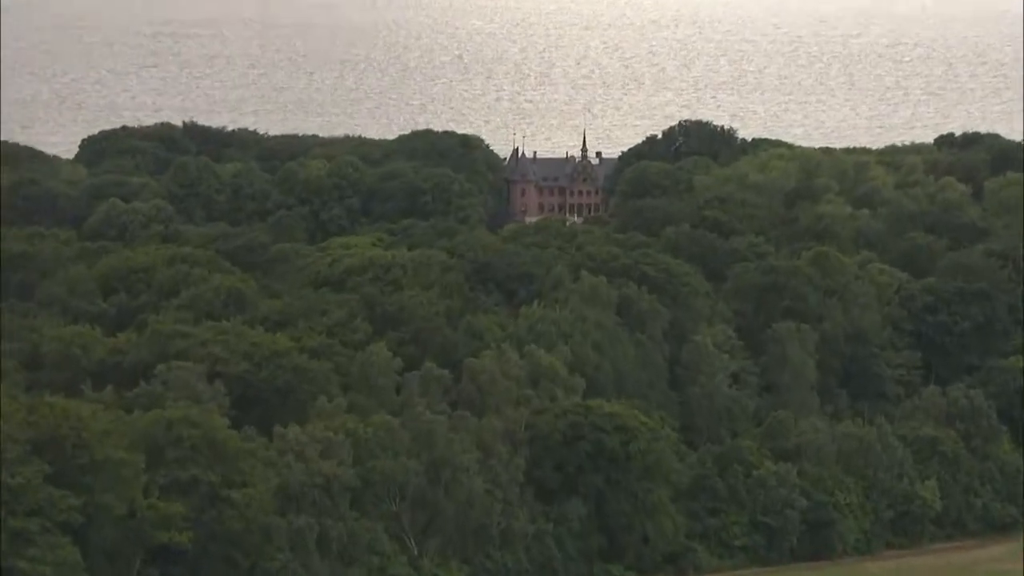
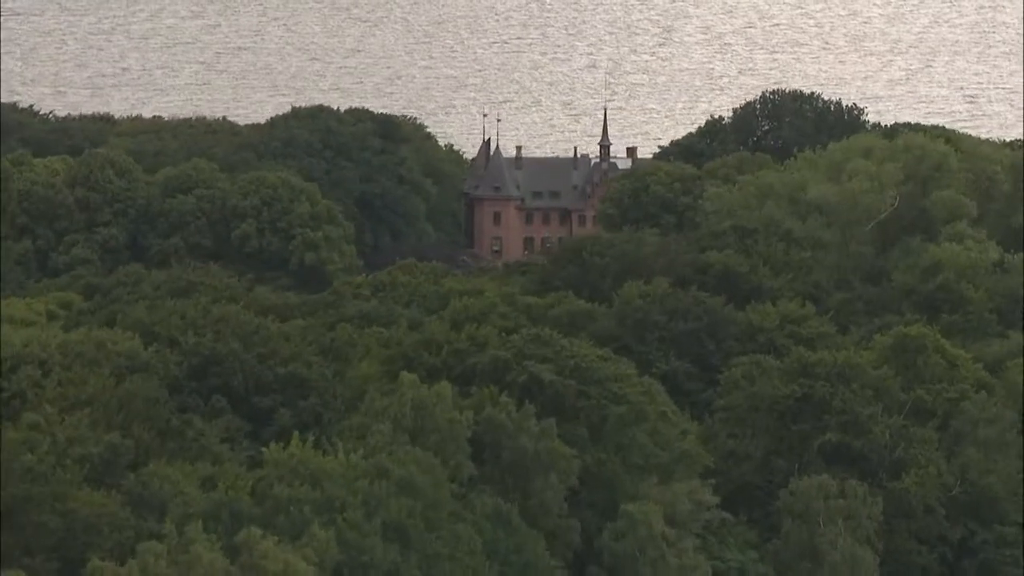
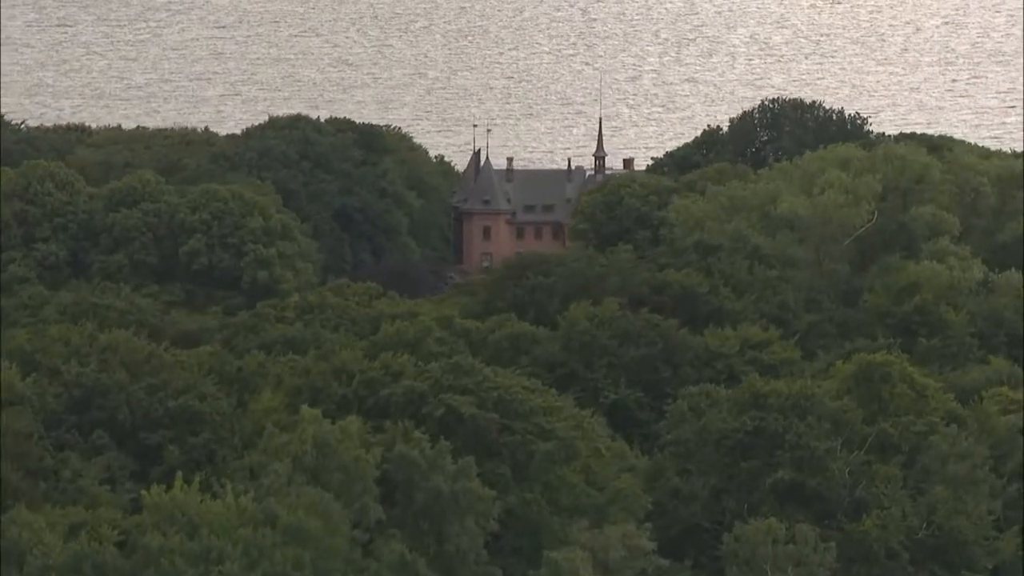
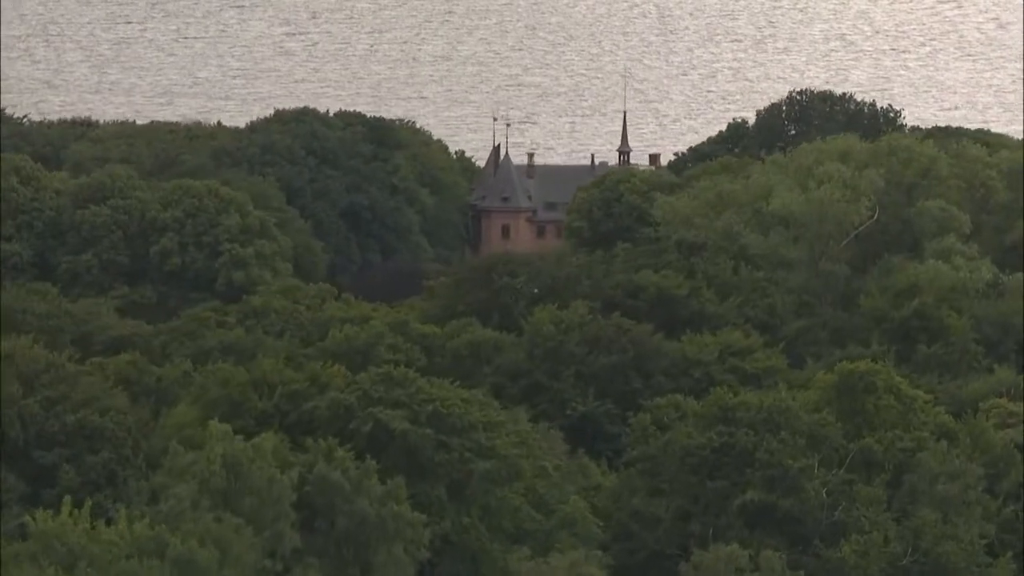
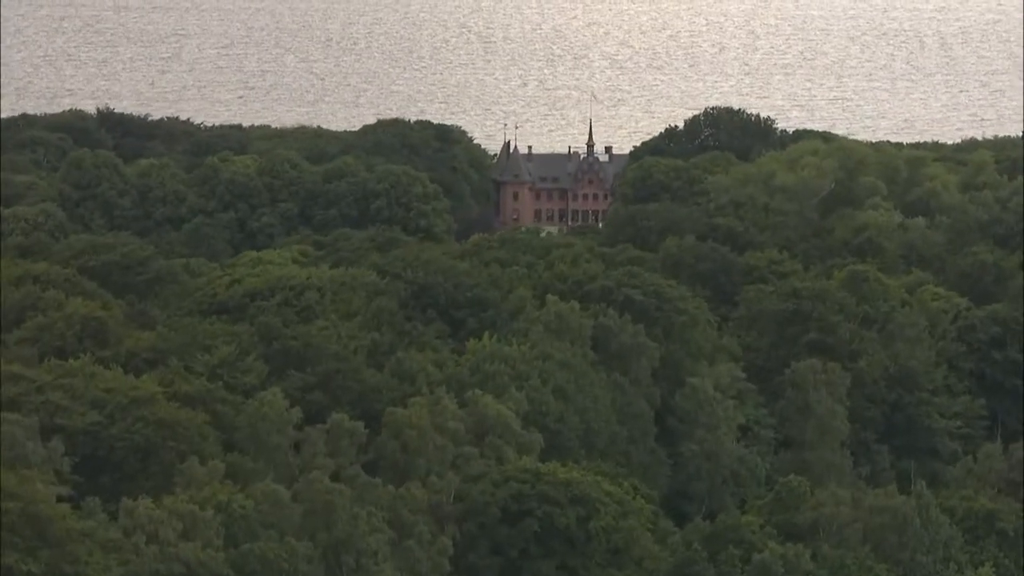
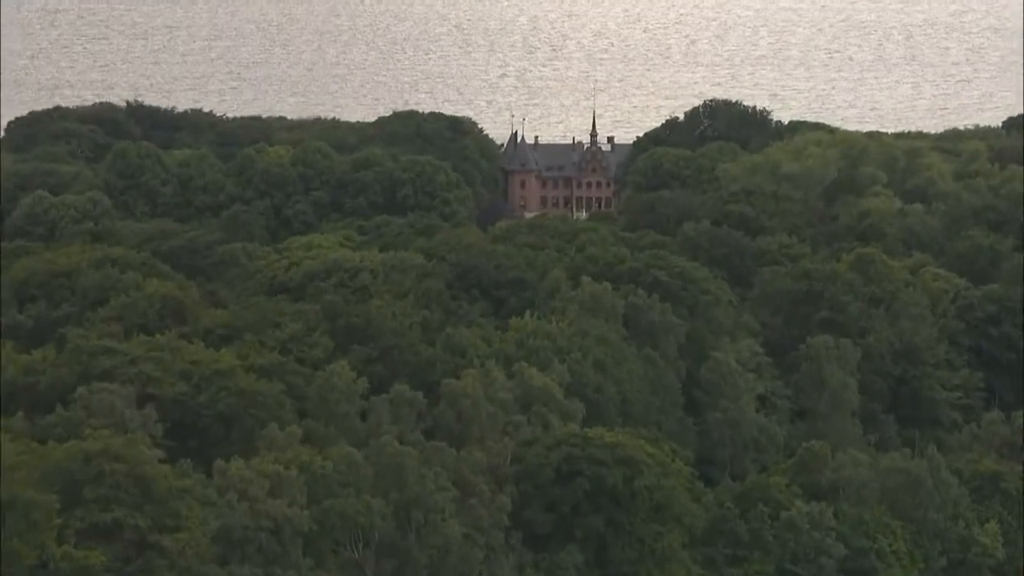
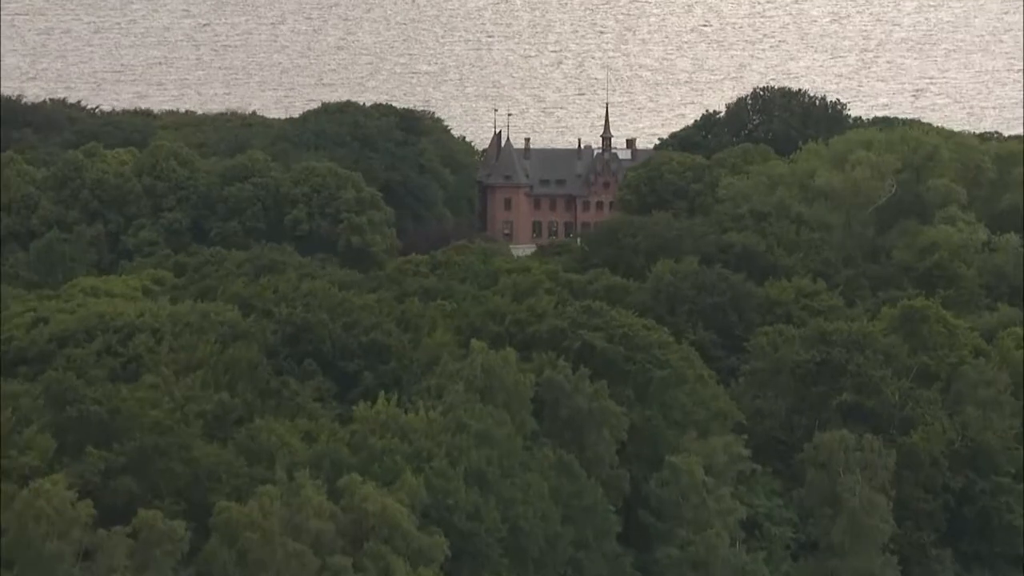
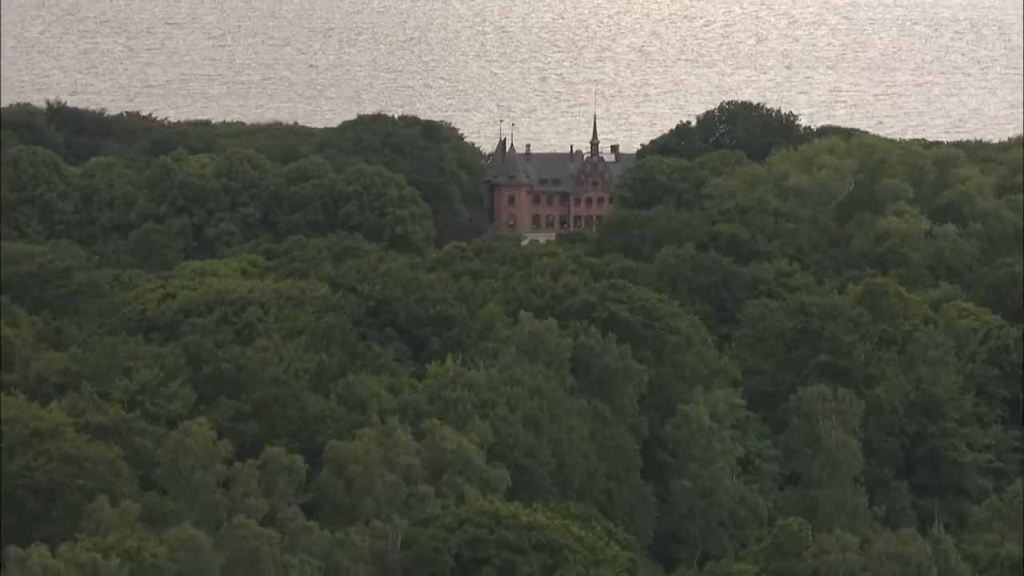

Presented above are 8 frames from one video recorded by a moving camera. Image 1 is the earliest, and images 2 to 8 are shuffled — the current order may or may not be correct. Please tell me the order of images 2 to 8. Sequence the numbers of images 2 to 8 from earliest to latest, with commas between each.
6, 5, 8, 7, 2, 3, 4
